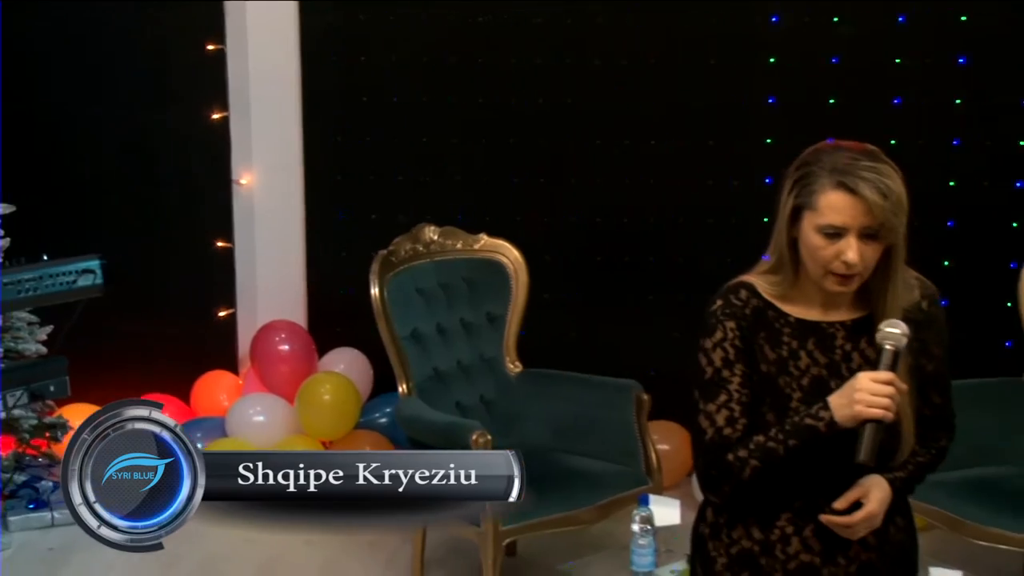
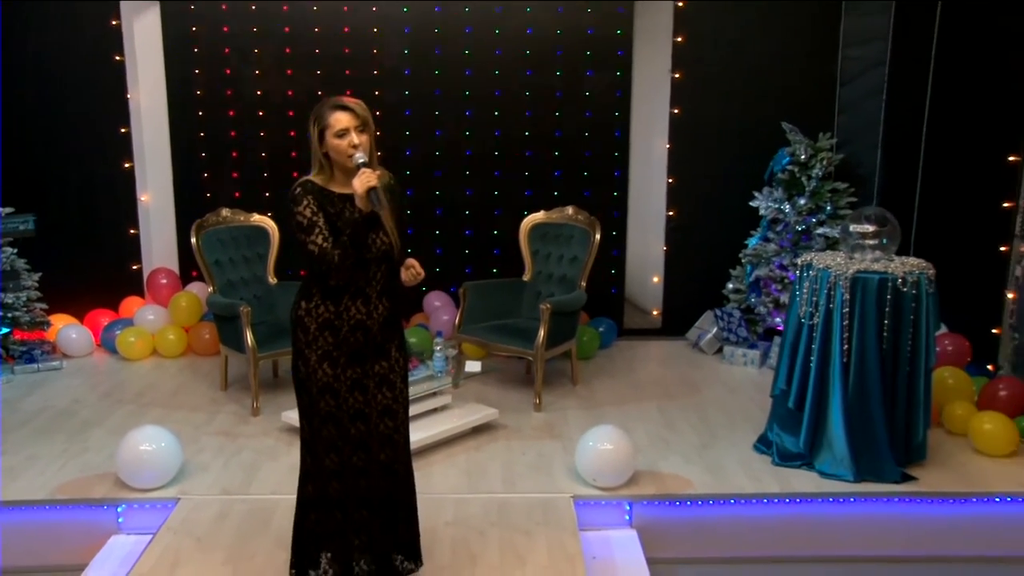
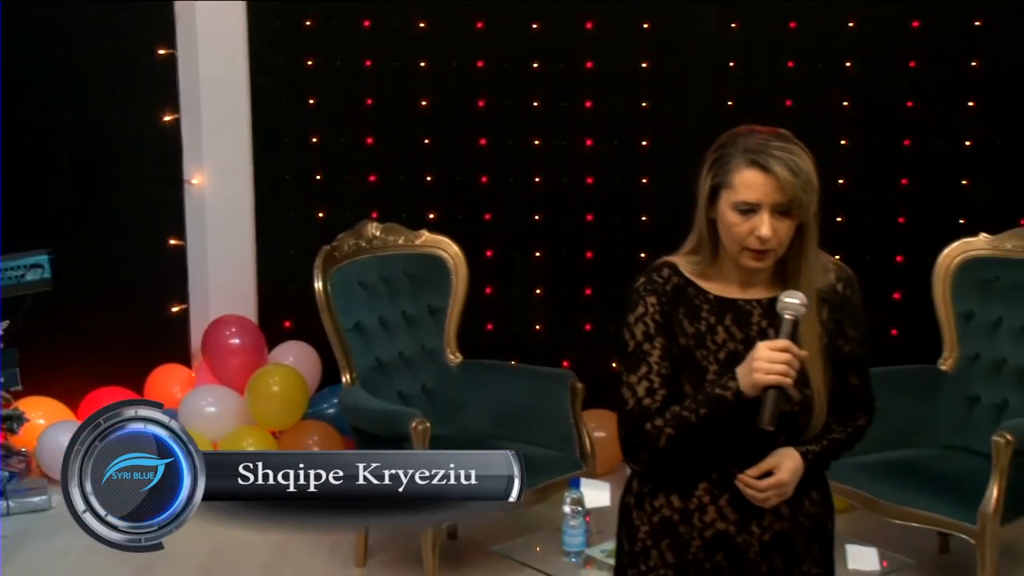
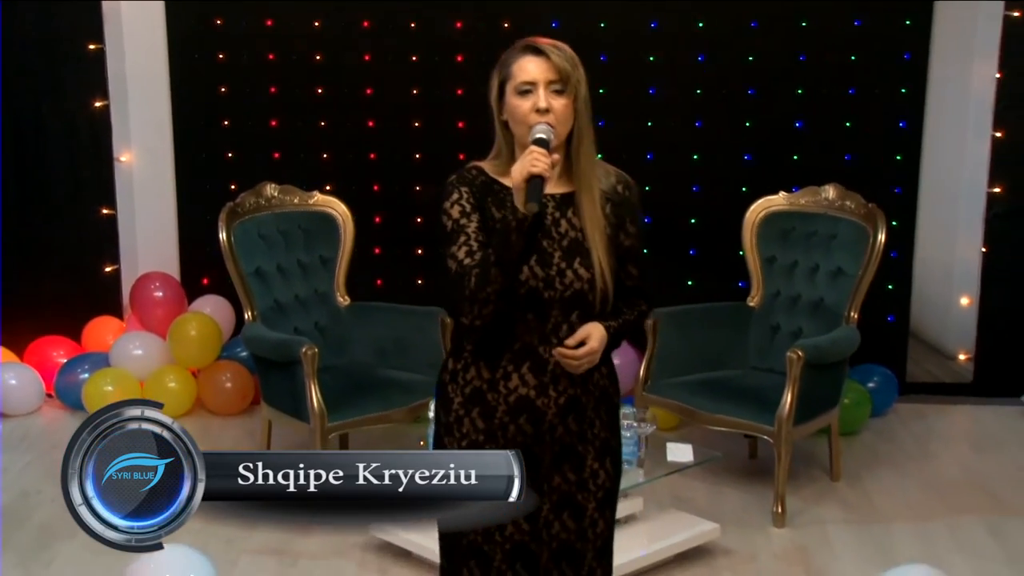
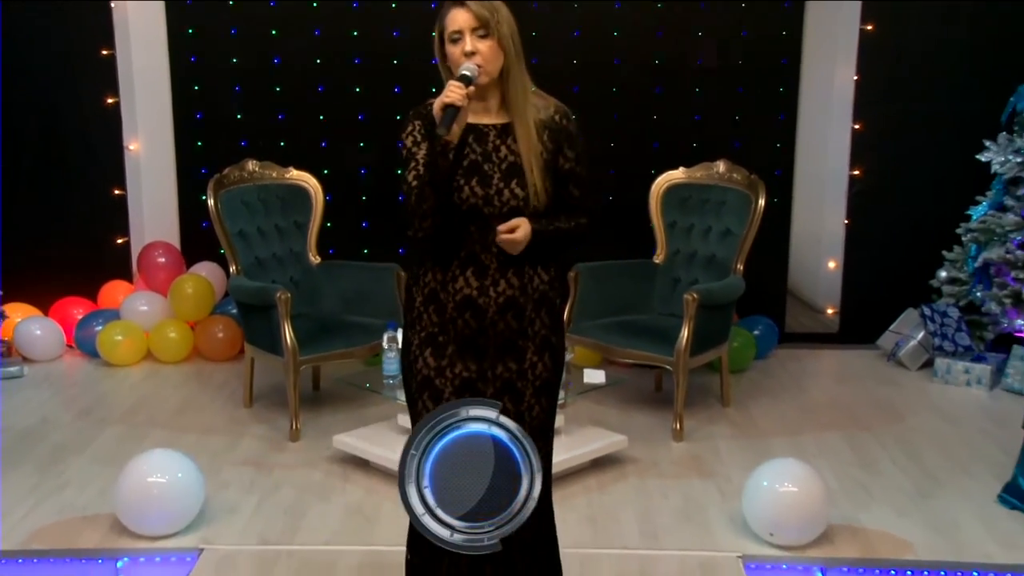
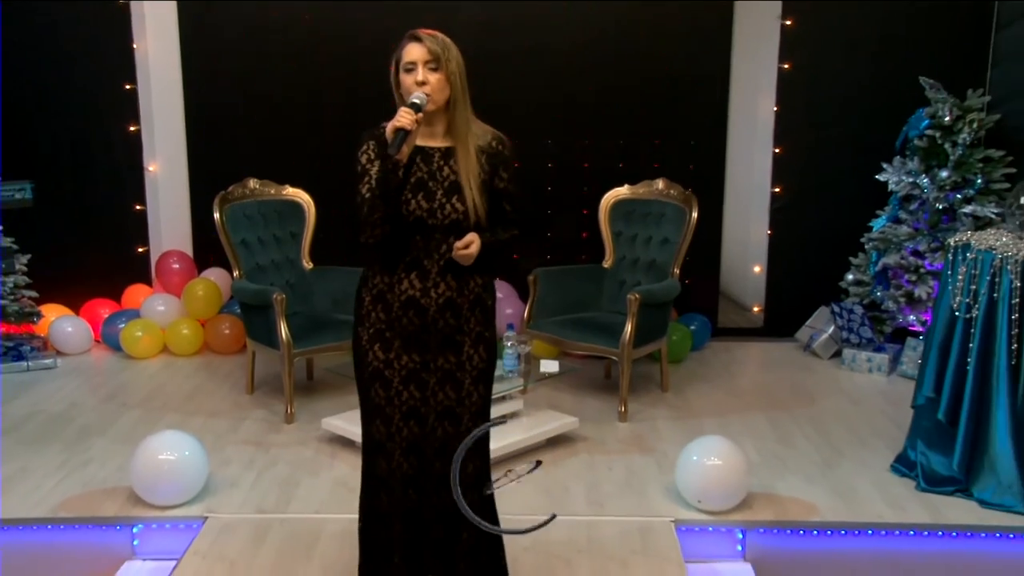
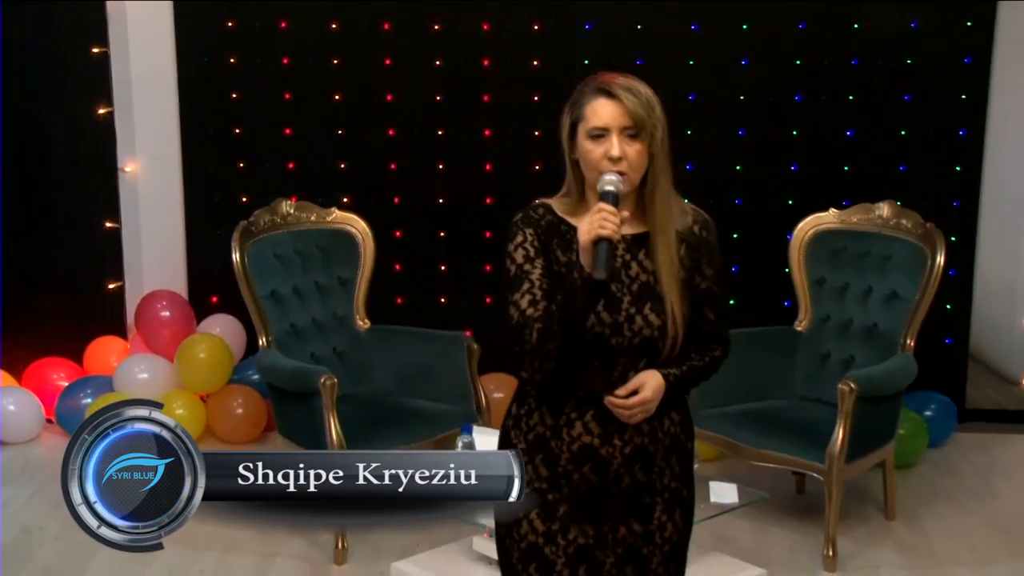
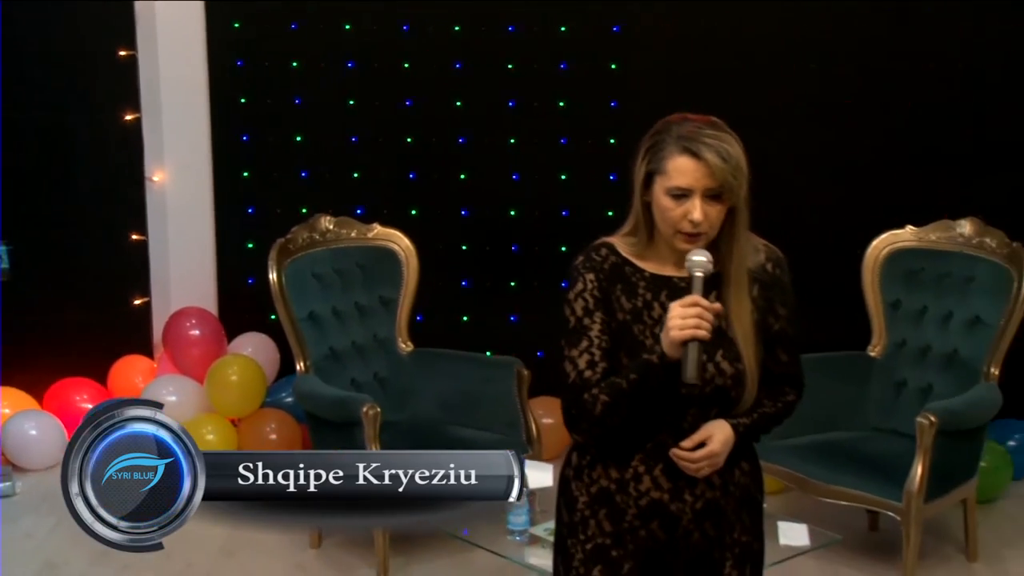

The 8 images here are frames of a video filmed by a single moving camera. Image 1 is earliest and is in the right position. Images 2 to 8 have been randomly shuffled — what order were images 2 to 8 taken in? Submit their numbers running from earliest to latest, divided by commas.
3, 8, 7, 4, 5, 6, 2
